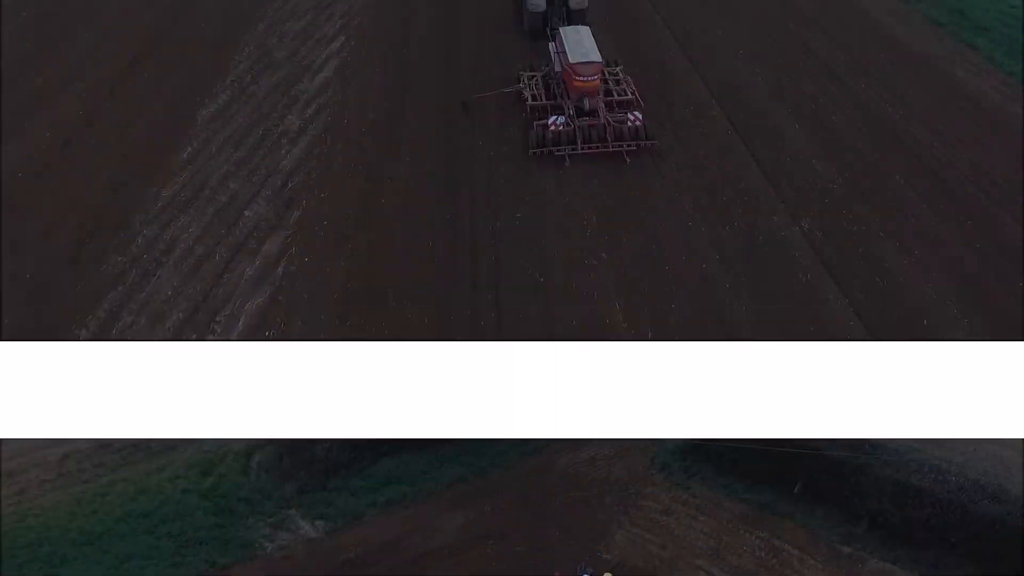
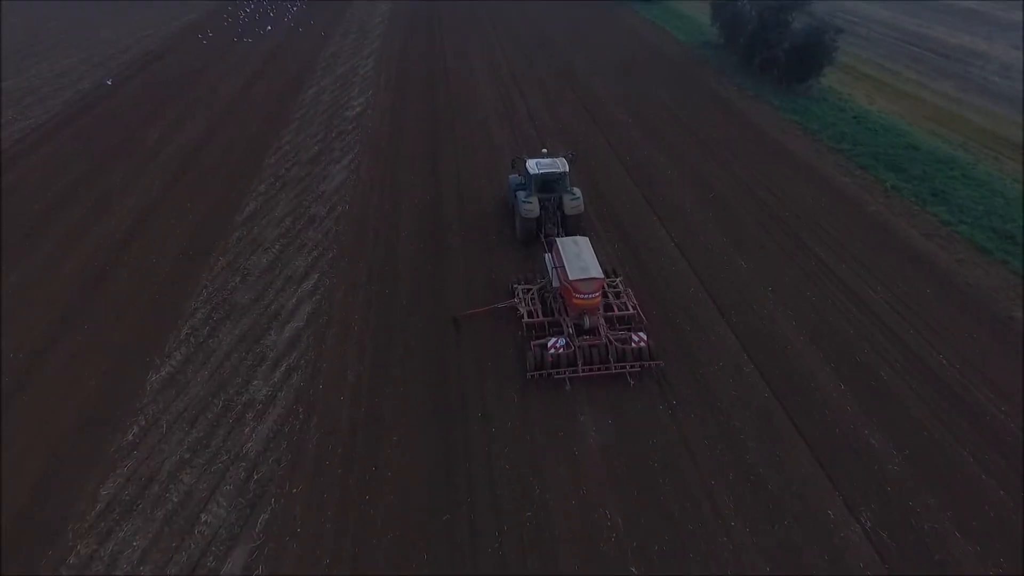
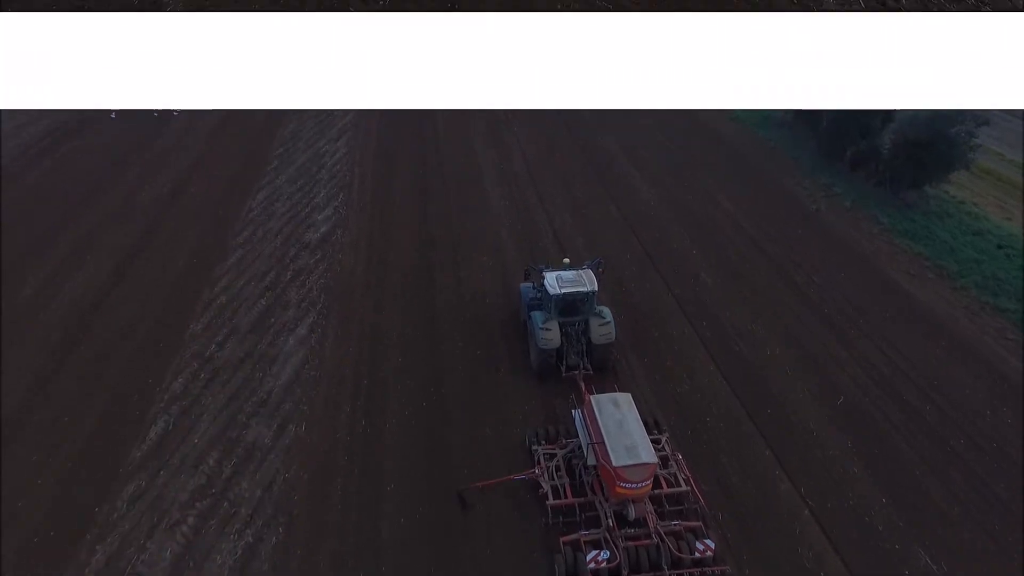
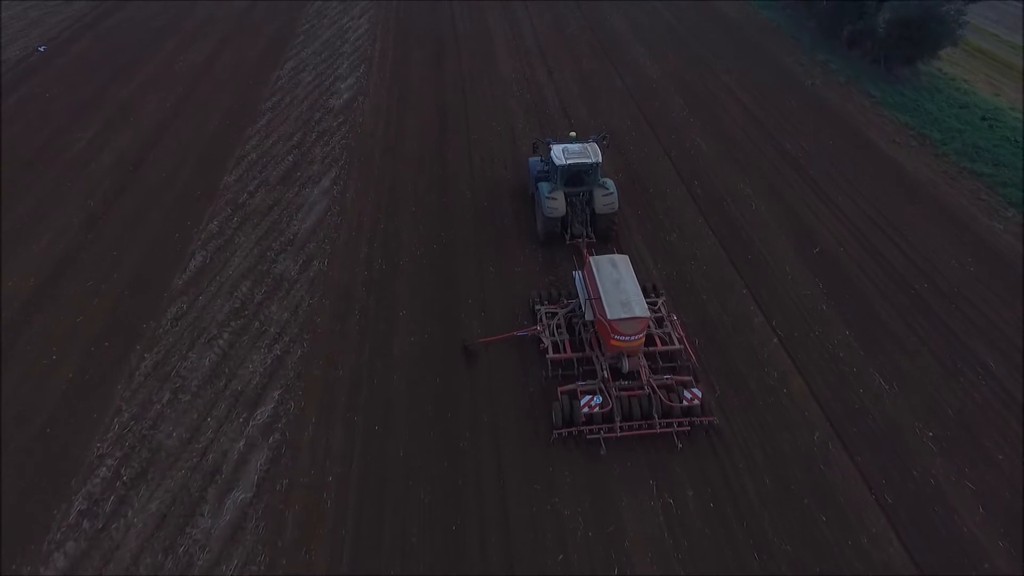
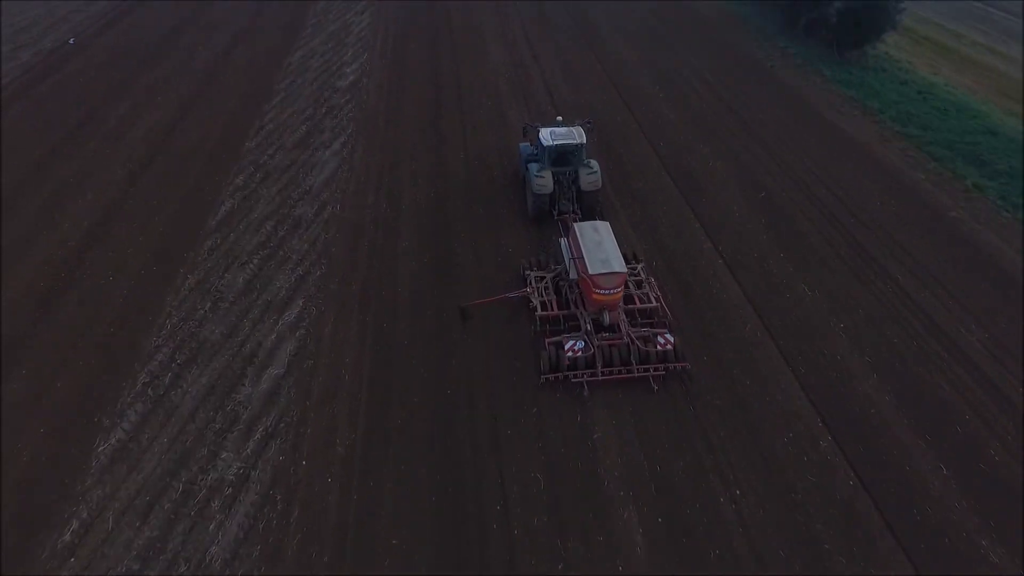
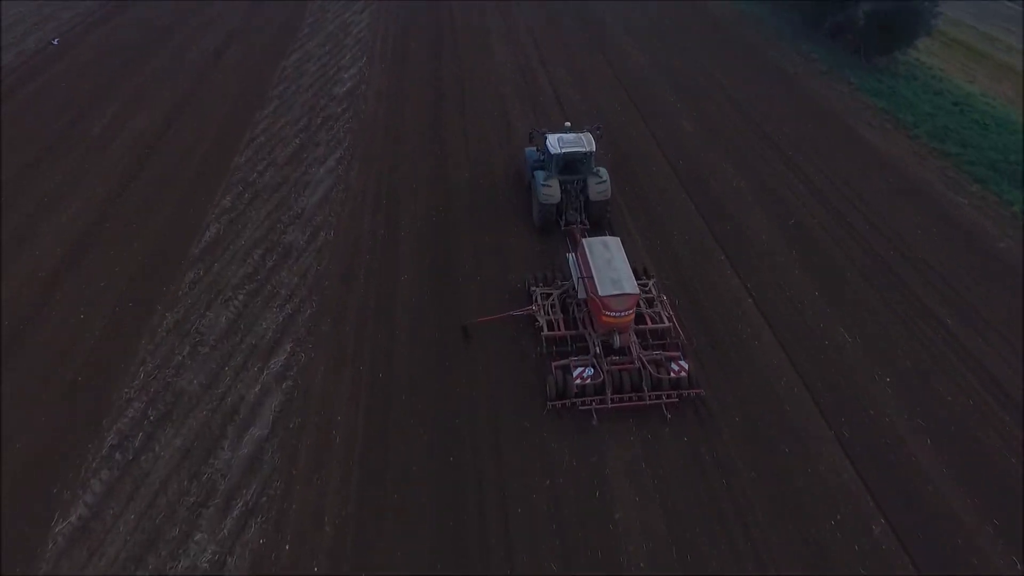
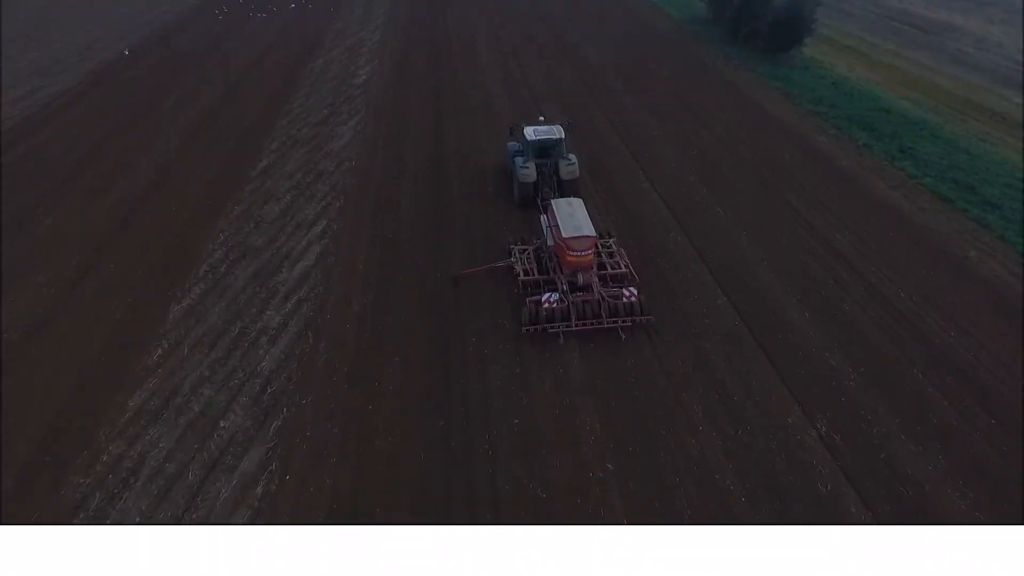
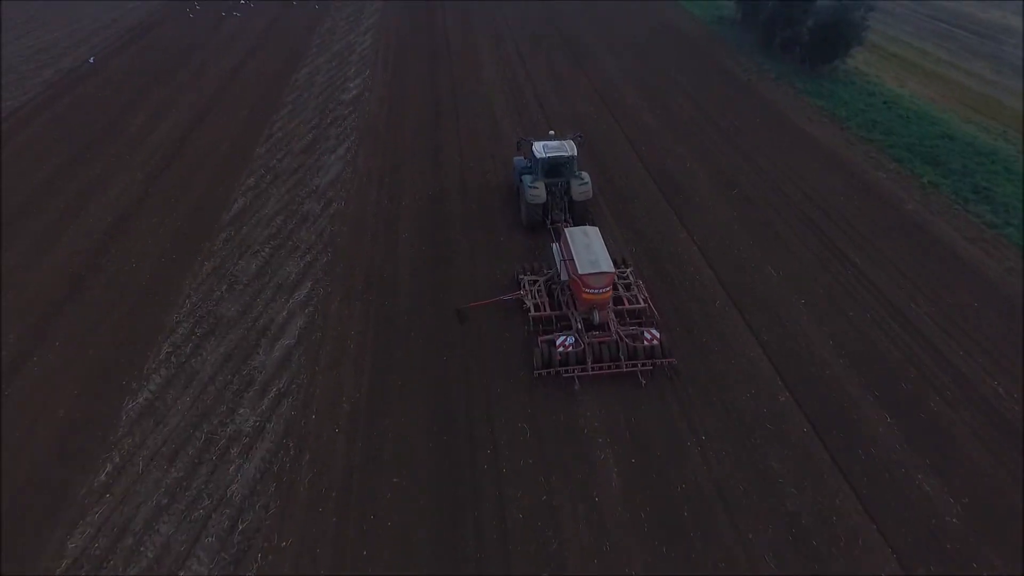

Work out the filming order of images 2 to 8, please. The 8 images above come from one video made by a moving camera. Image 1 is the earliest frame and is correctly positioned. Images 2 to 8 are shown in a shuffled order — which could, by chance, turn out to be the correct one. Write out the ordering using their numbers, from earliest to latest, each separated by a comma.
7, 2, 8, 5, 6, 4, 3
